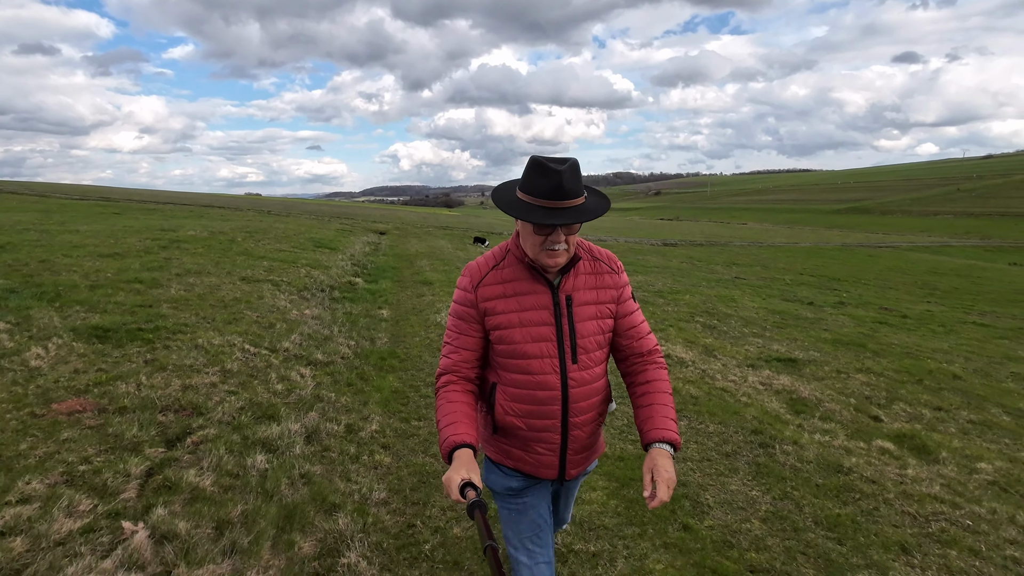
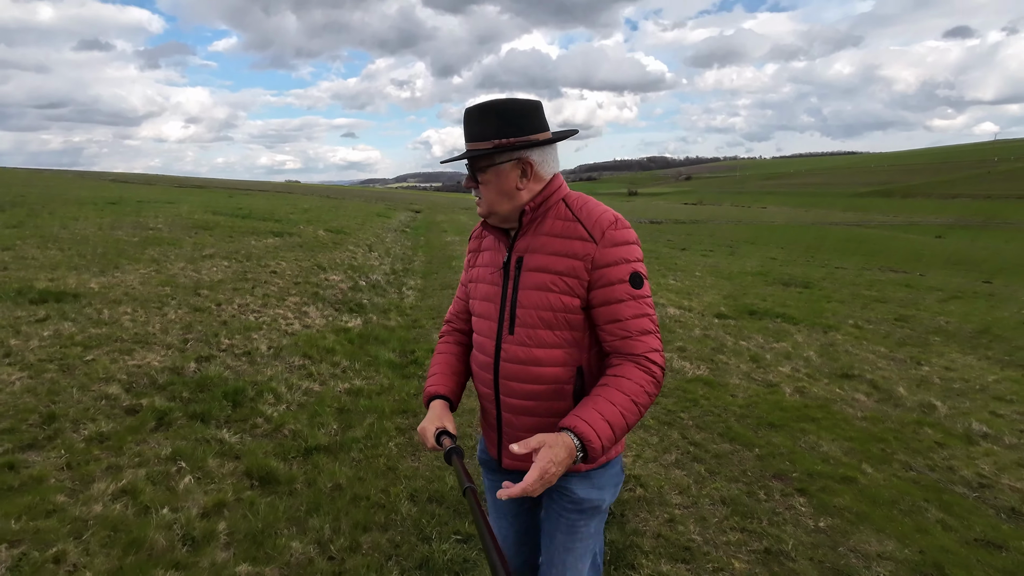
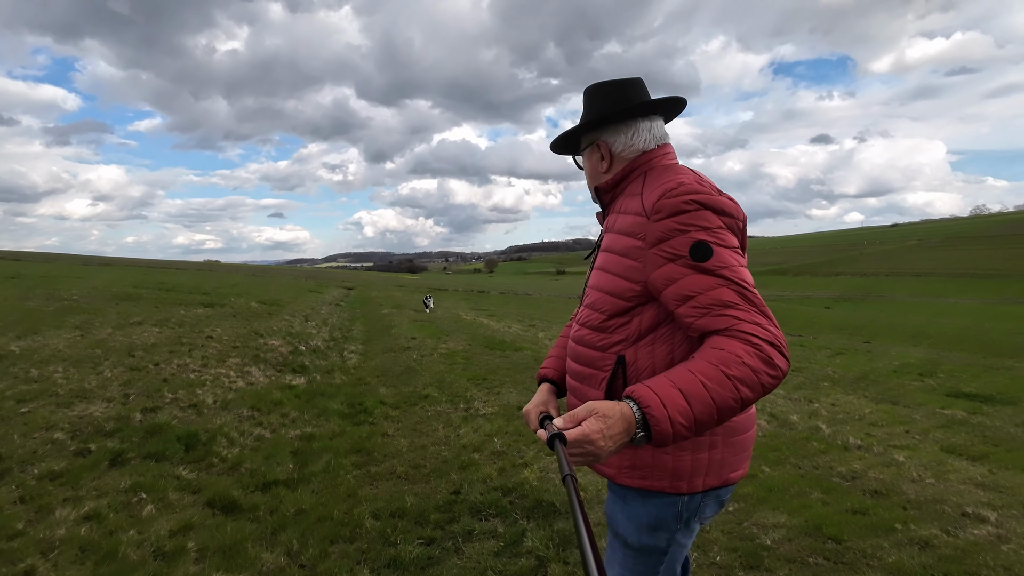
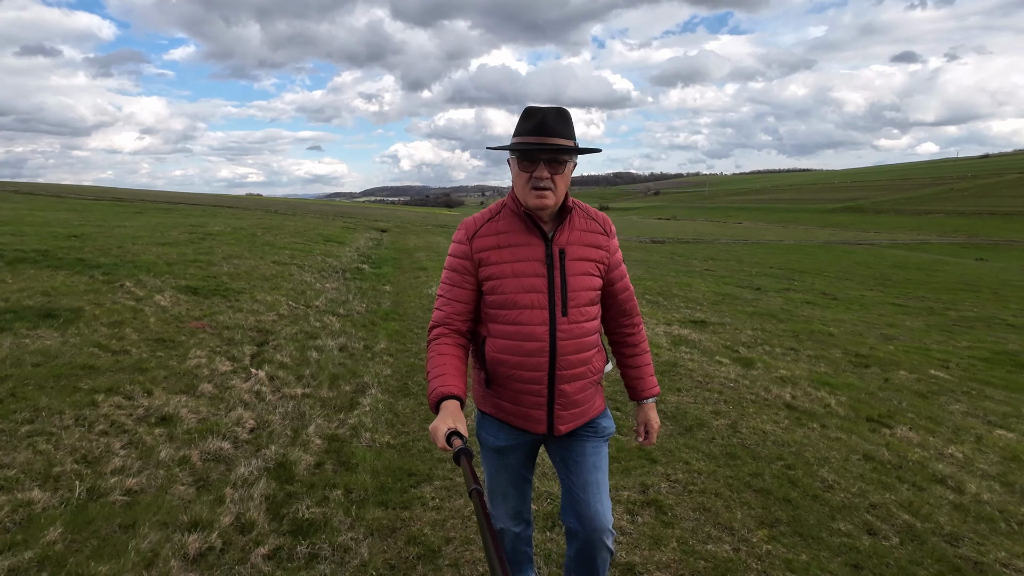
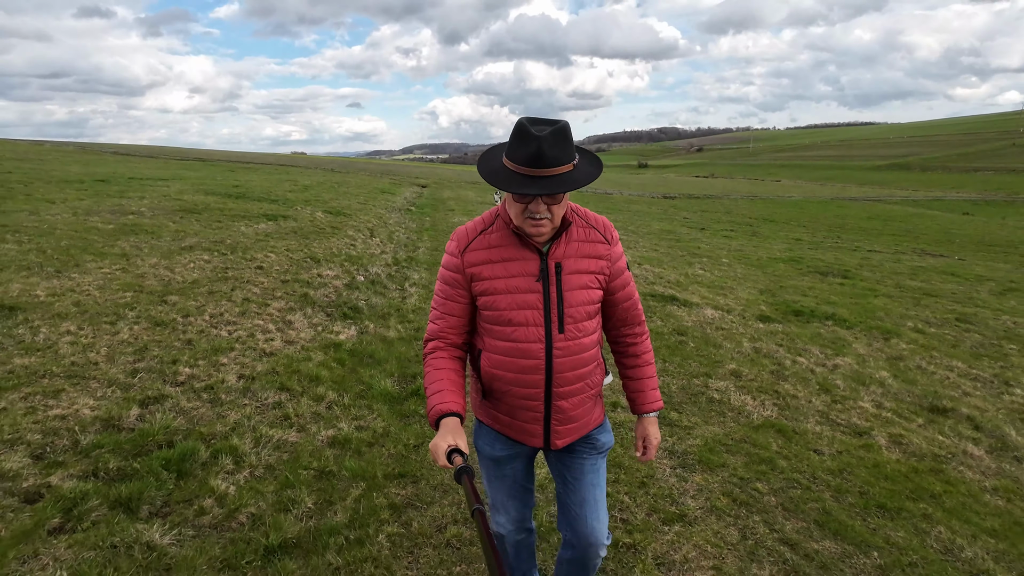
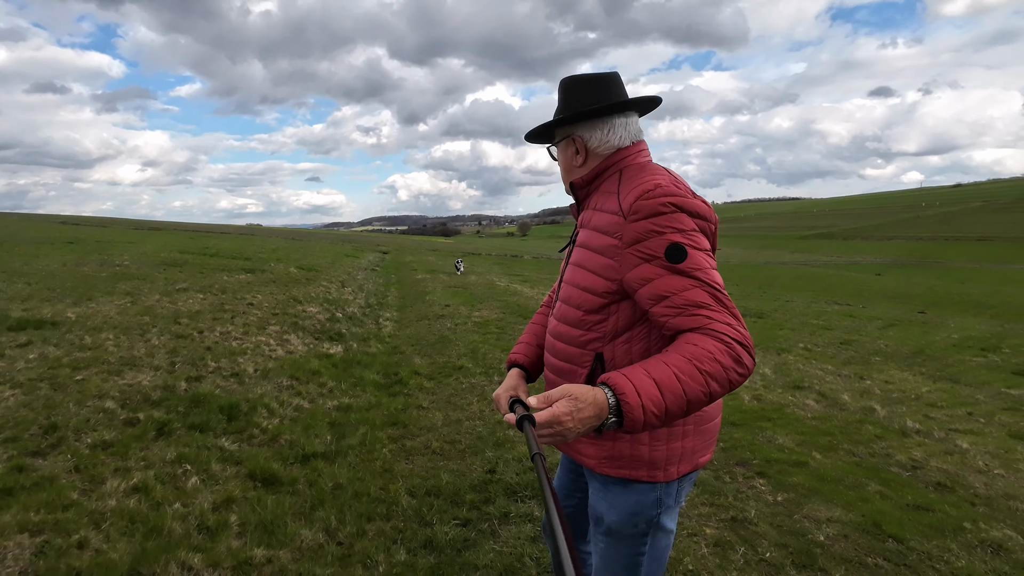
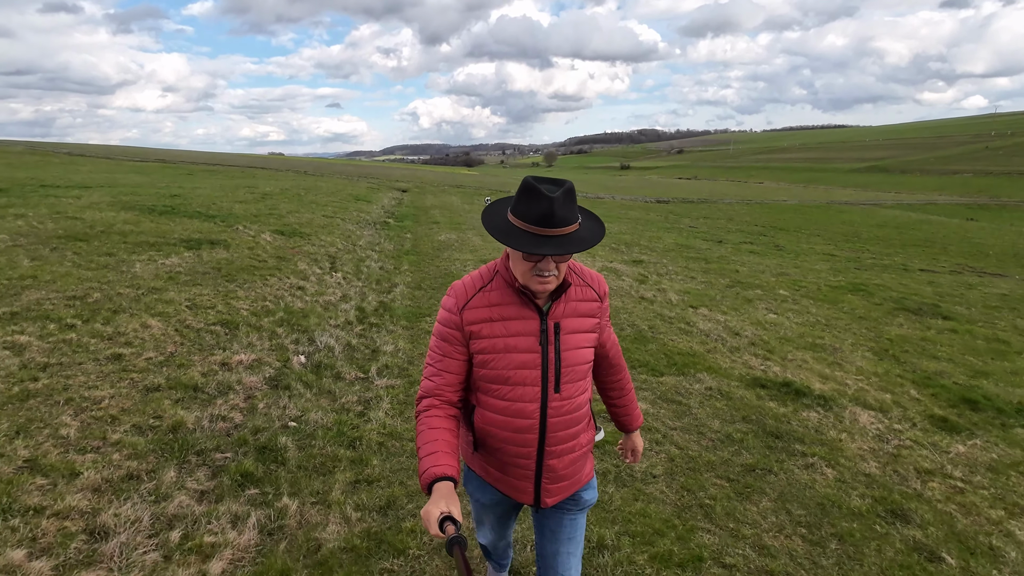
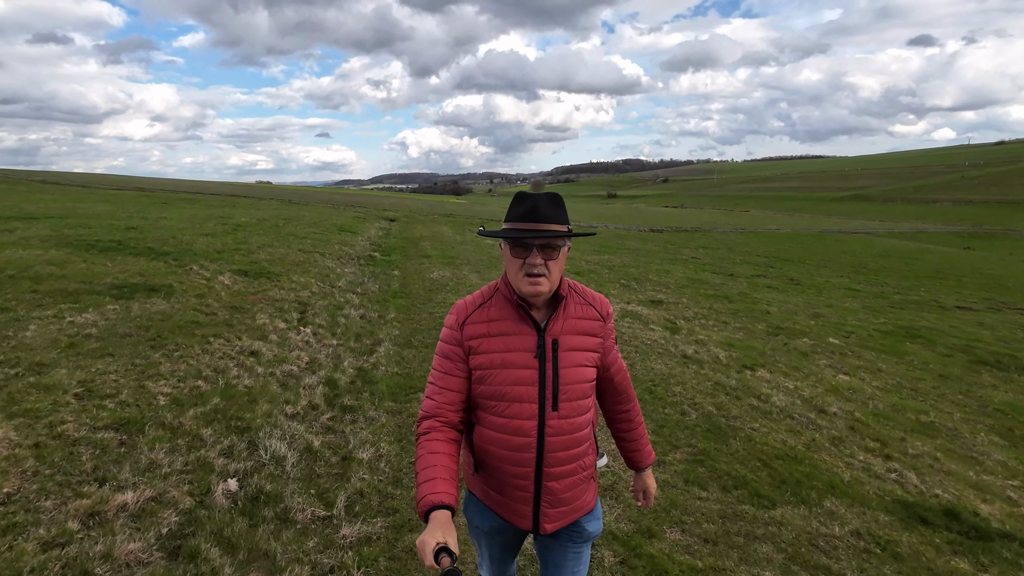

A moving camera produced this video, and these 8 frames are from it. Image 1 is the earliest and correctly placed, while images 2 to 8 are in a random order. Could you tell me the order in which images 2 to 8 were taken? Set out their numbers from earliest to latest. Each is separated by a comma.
4, 8, 7, 5, 2, 6, 3
